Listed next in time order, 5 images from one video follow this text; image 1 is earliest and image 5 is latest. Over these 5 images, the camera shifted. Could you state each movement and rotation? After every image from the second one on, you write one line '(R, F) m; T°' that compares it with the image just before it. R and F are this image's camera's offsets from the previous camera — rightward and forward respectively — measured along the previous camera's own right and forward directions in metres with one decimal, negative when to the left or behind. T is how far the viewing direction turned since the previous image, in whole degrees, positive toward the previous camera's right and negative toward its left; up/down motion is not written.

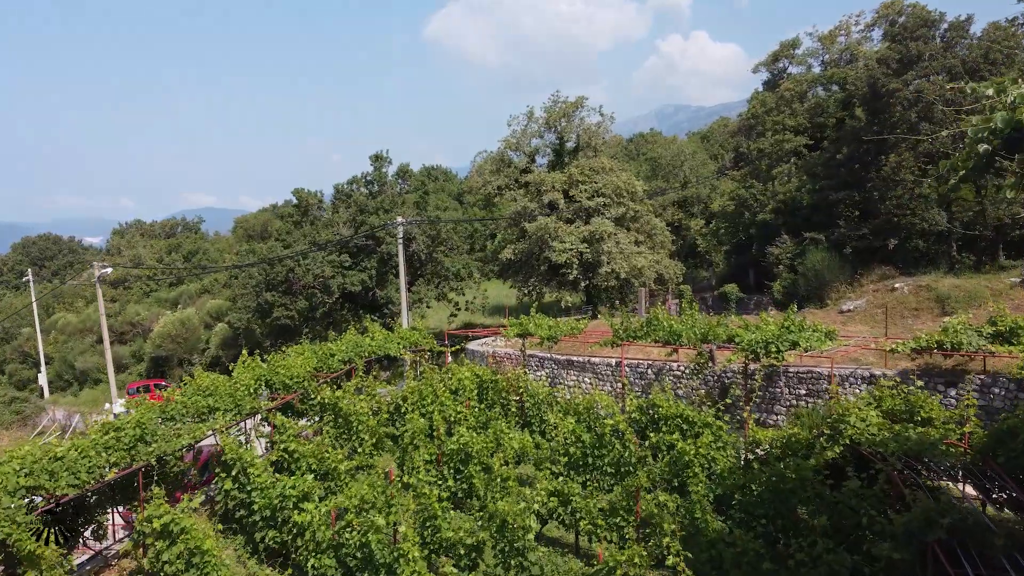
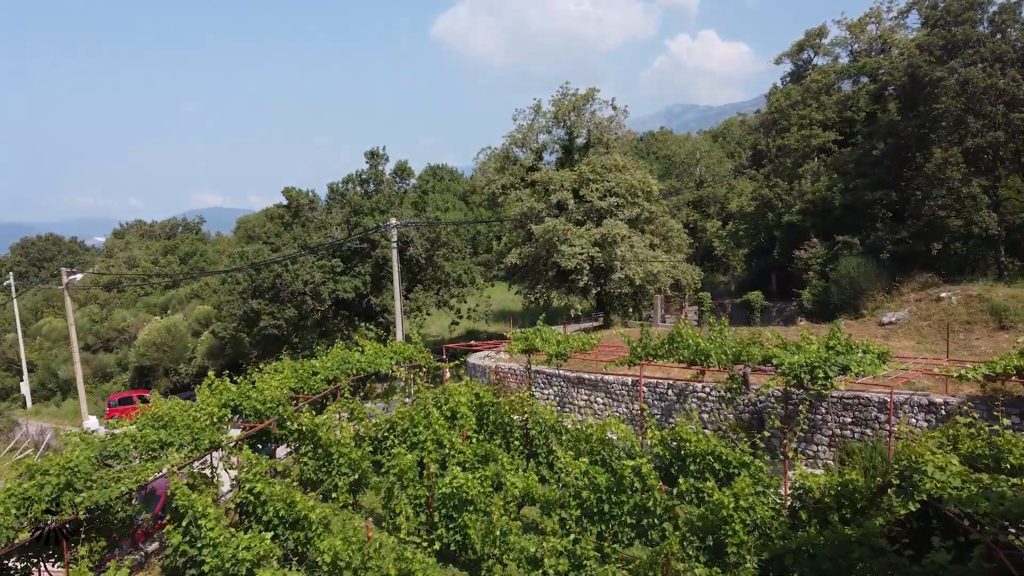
(+0.1, +1.7) m; -1°
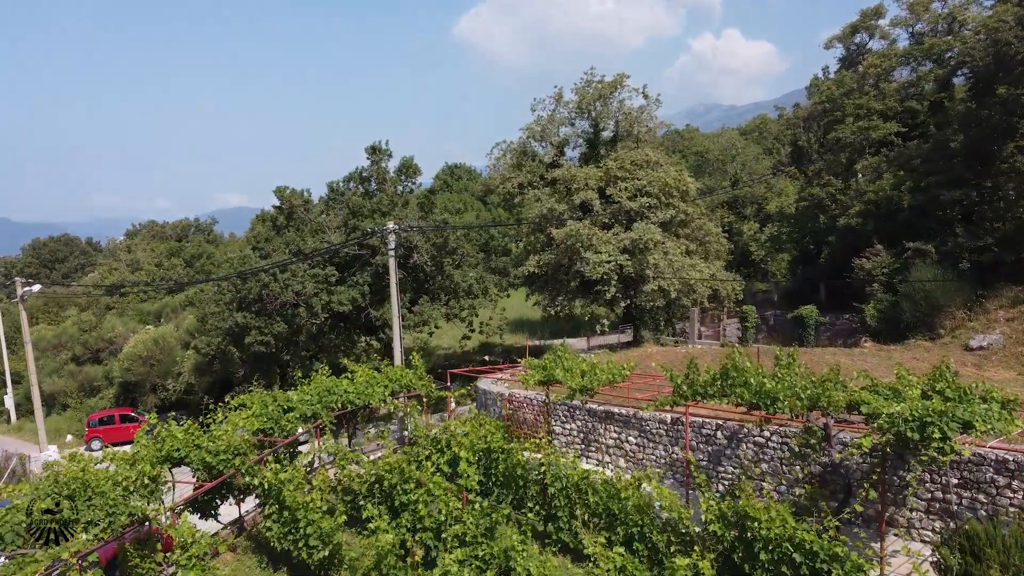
(+0.1, +2.4) m; -1°
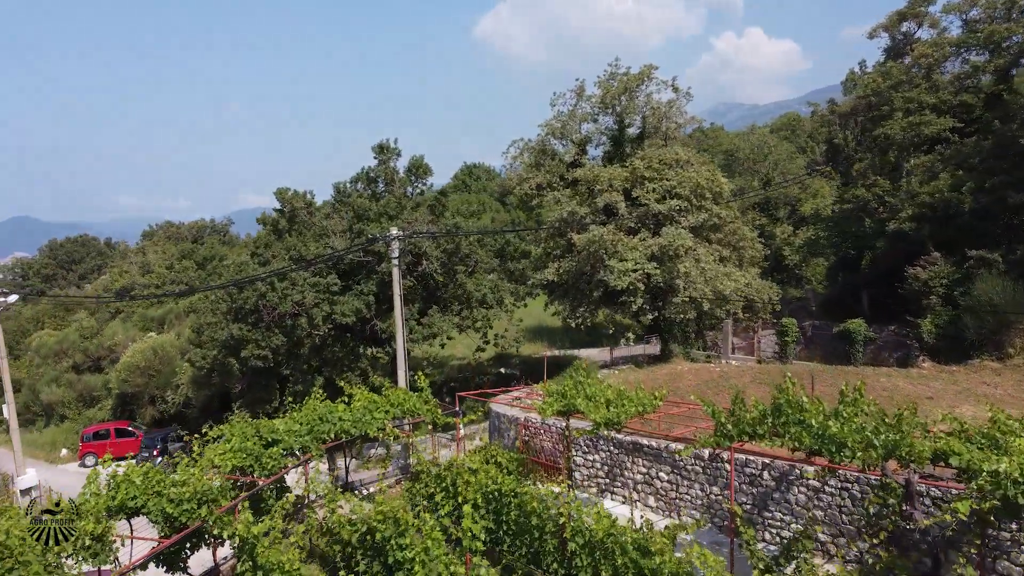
(+0.1, +1.5) m; -1°
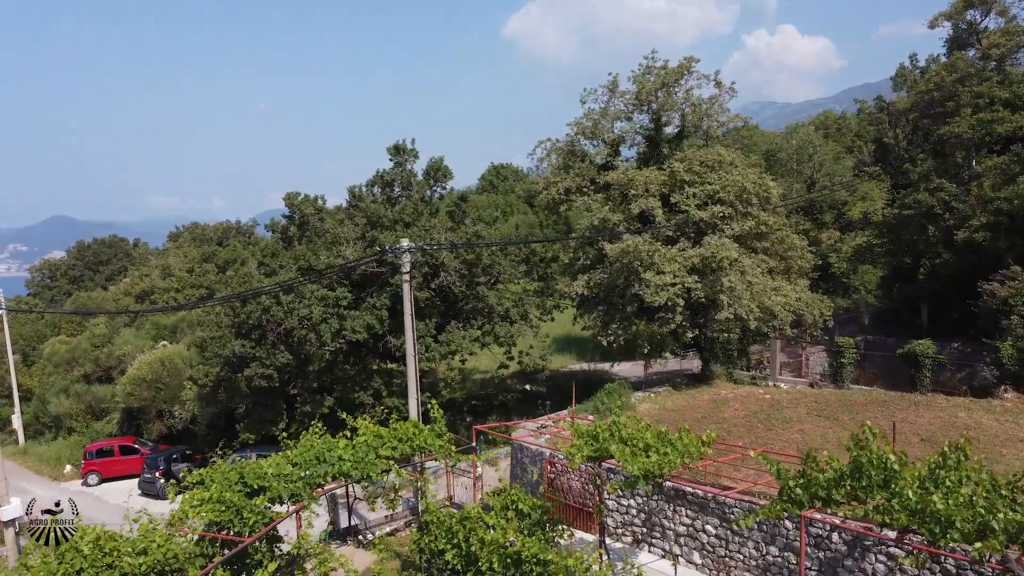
(+0.1, +1.5) m; -2°
